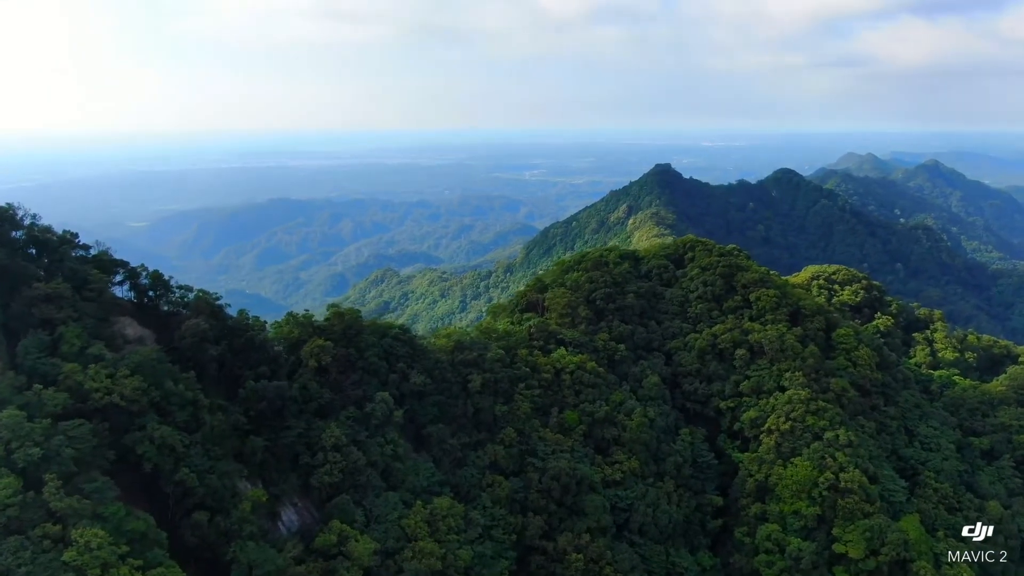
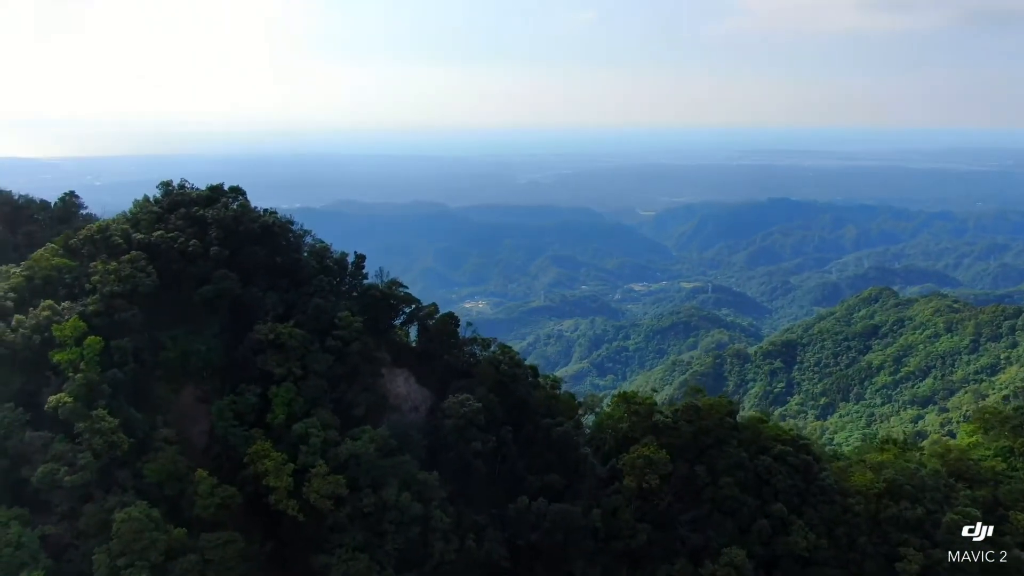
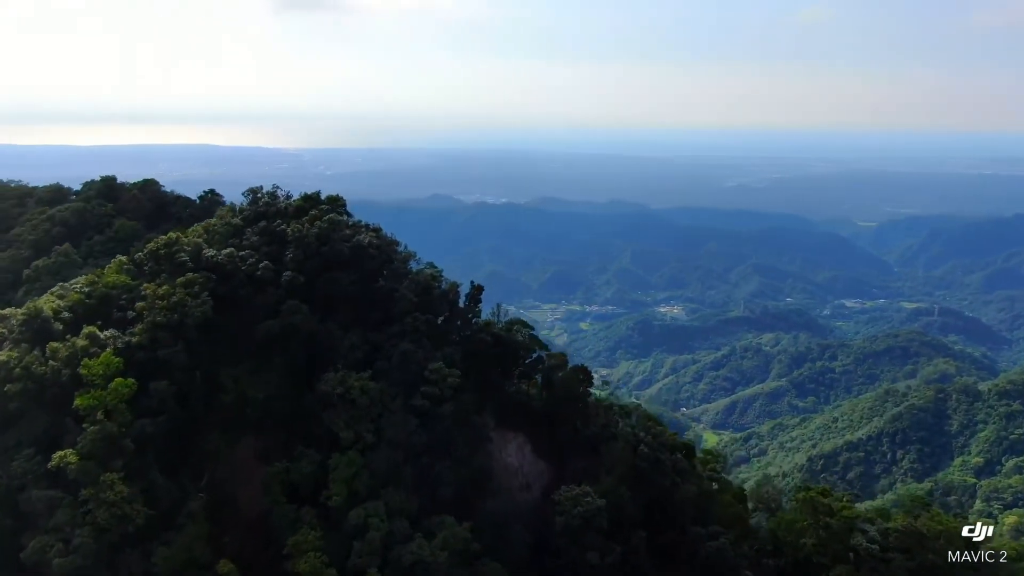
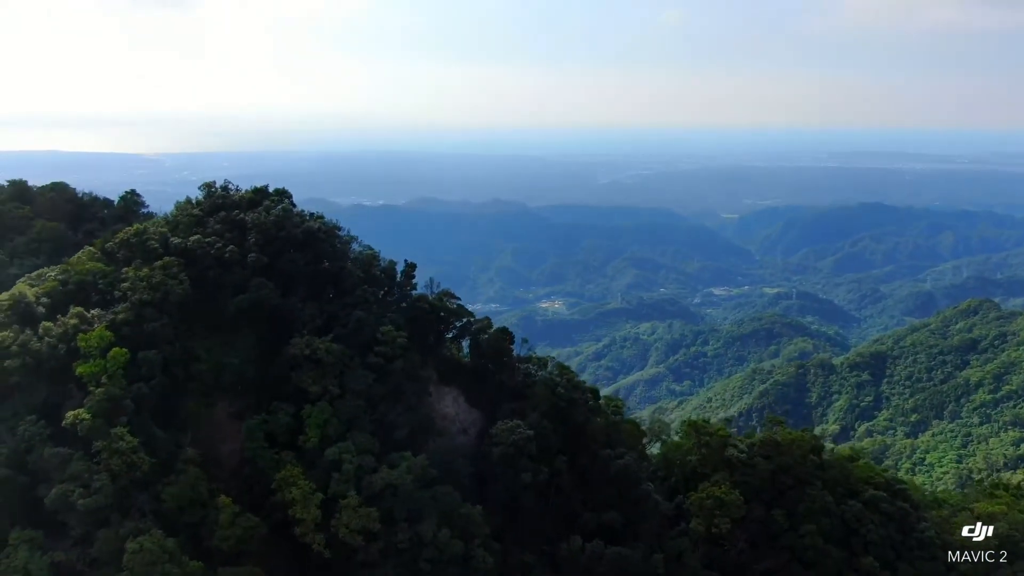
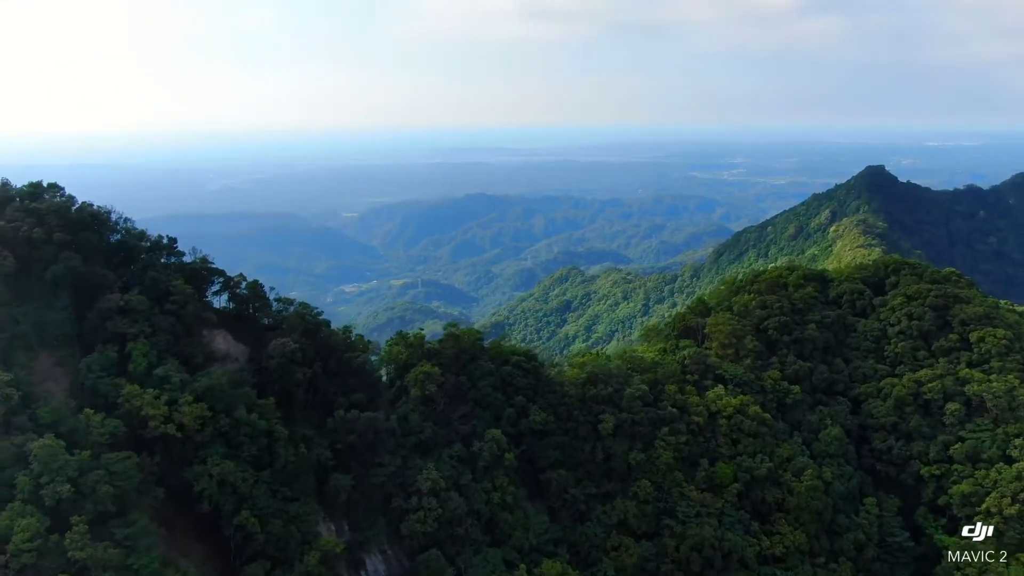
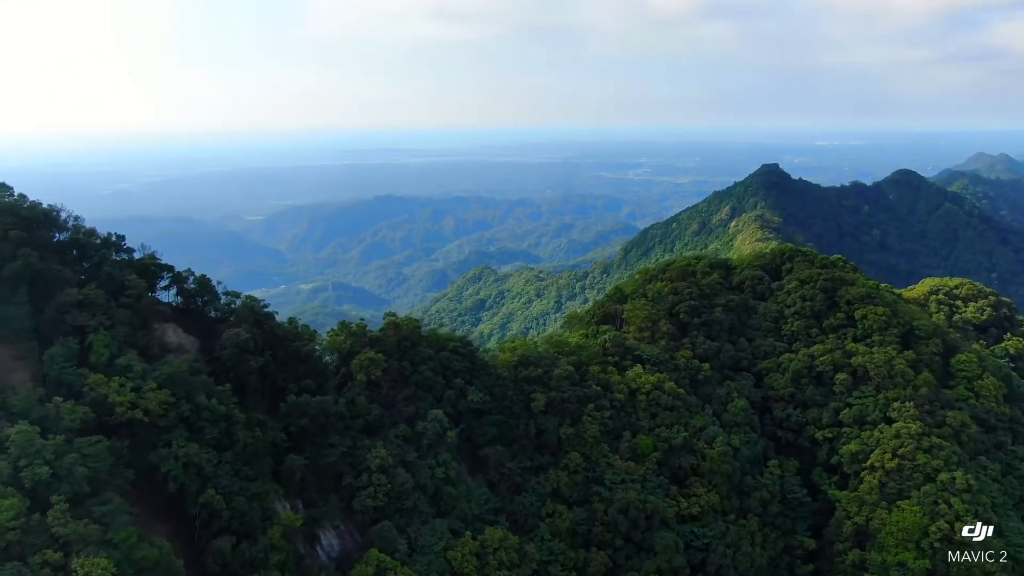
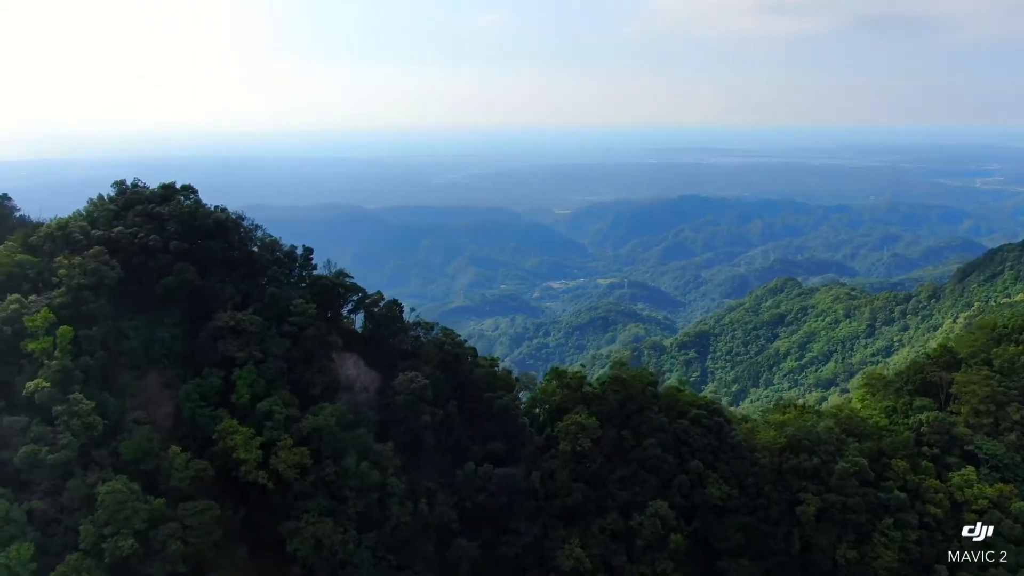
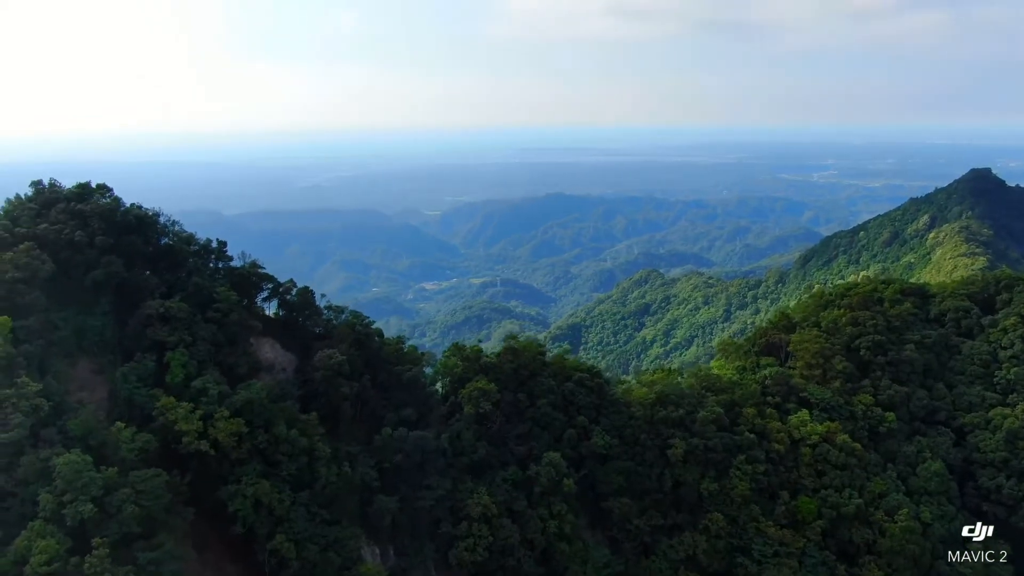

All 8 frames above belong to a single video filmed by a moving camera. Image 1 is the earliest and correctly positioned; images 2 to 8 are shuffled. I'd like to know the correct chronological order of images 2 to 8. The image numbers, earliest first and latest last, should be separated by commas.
6, 5, 8, 7, 2, 4, 3
